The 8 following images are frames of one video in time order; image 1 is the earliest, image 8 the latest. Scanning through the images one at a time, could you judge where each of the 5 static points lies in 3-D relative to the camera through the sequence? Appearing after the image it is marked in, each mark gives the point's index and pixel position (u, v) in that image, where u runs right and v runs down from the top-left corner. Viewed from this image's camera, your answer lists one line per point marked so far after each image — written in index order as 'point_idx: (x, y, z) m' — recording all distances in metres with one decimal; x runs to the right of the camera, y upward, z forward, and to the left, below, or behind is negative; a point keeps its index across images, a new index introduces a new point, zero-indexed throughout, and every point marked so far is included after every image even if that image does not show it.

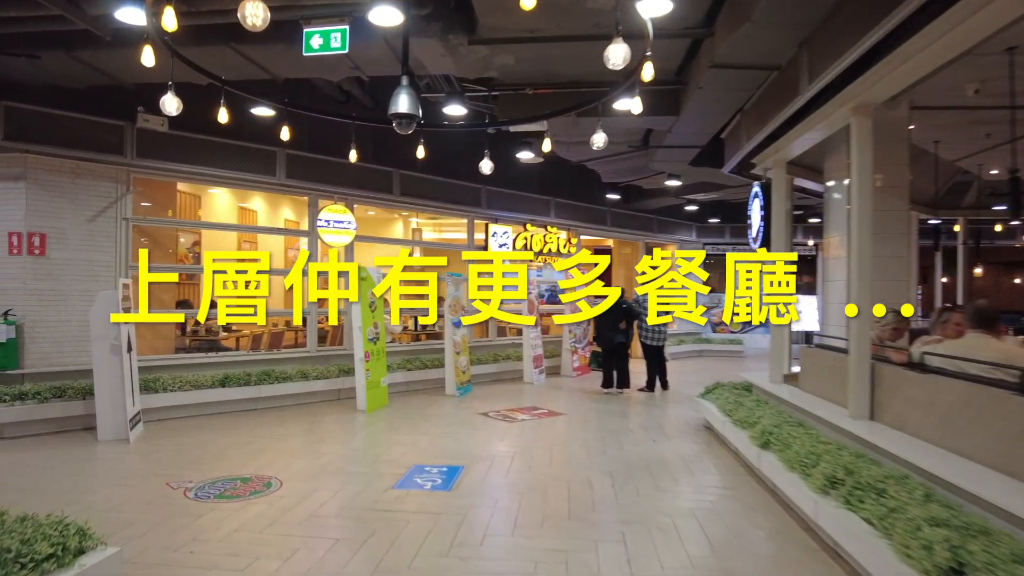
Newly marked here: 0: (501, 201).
0: (-0.2, +1.2, +8.7) m
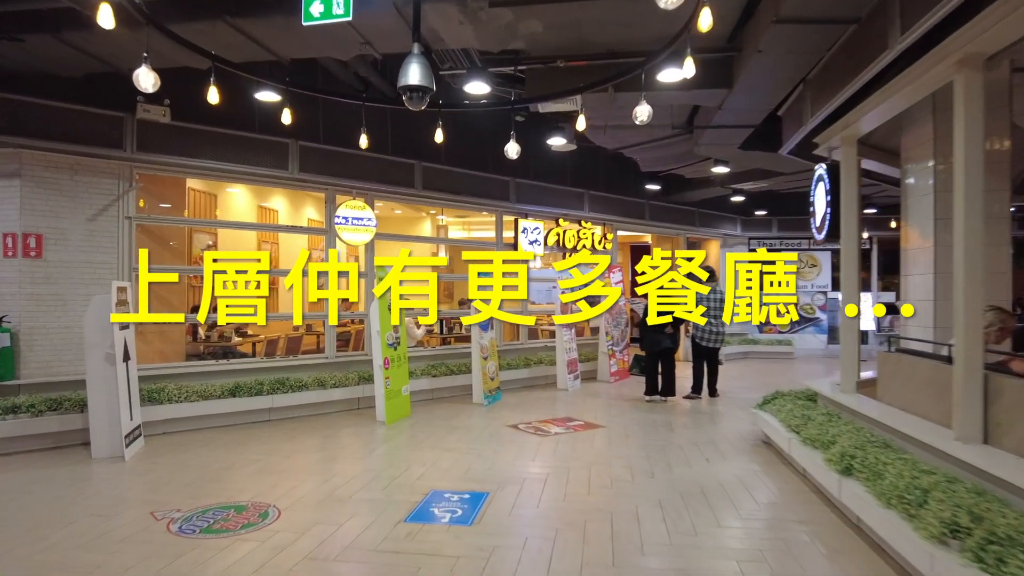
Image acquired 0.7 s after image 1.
0: (+0.2, +1.2, +8.1) m
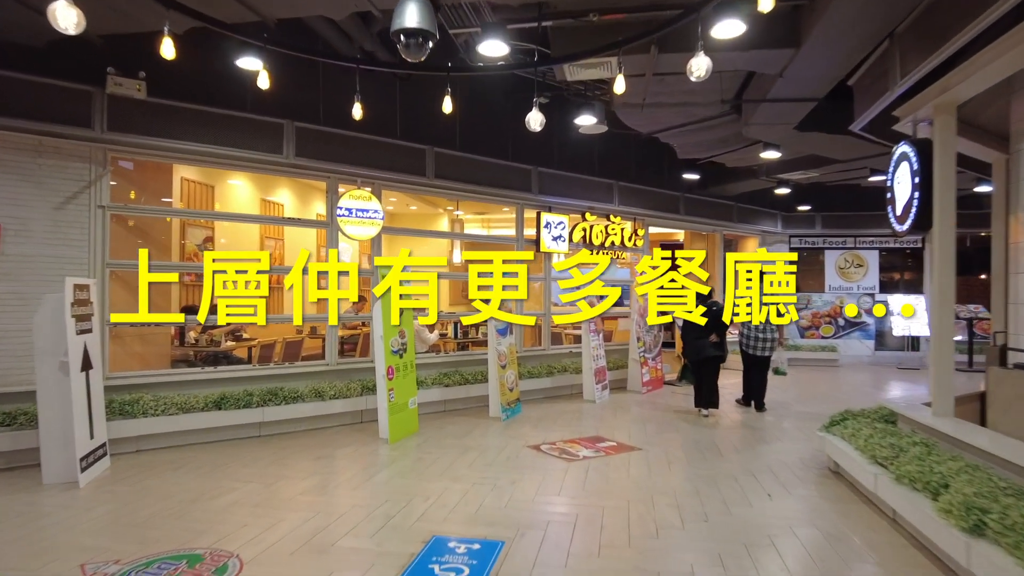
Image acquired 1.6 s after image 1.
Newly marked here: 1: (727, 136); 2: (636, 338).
0: (+0.5, +1.2, +7.4) m
1: (+2.2, +1.5, +6.4) m
2: (+1.5, -0.6, +7.6) m
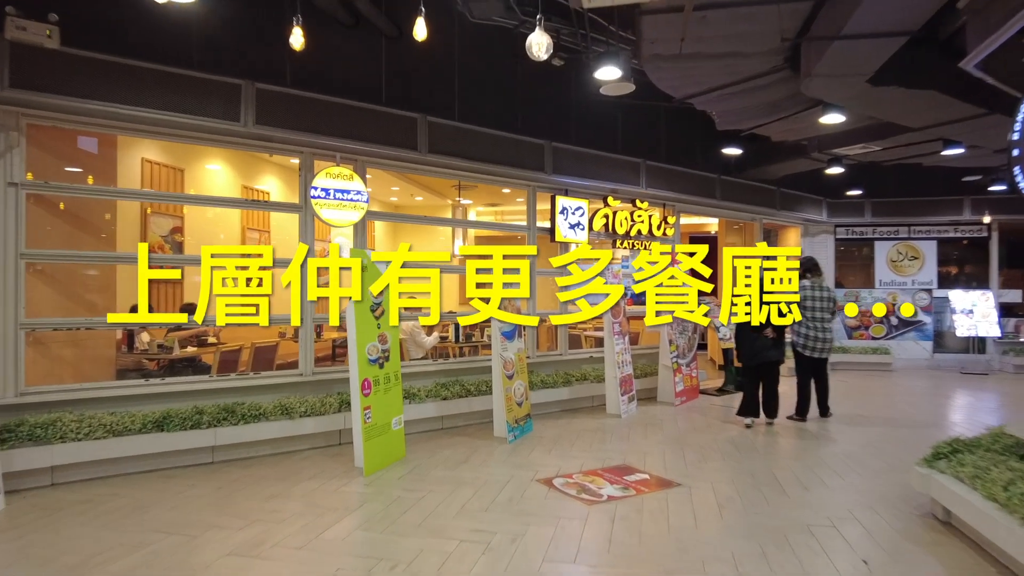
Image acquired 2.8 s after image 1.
0: (+0.6, +1.2, +6.4) m
1: (+2.2, +1.6, +5.3) m
2: (+1.6, -0.5, +6.6) m
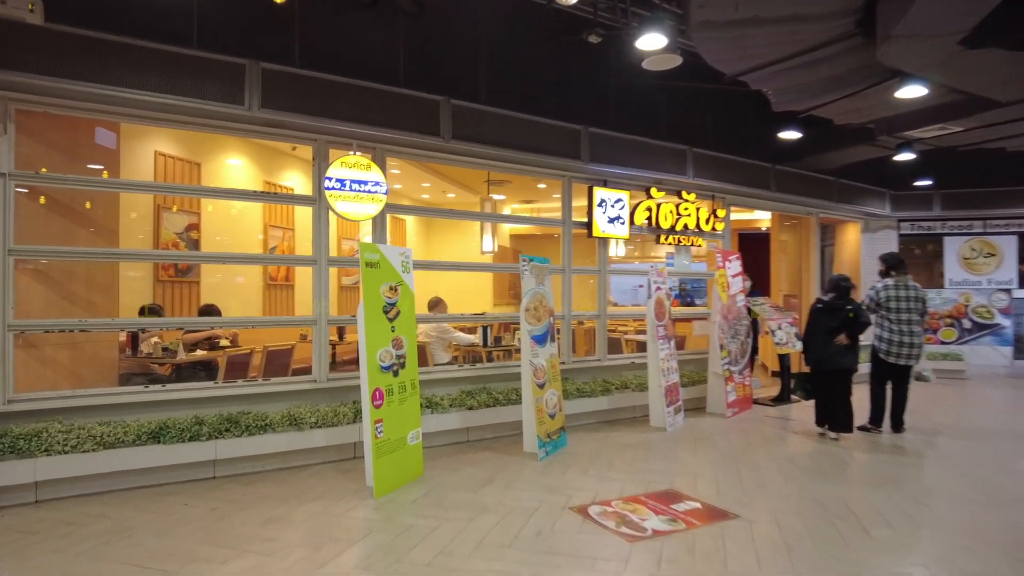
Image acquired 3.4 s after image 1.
0: (+0.9, +1.2, +5.8) m
1: (+2.5, +1.6, +4.7) m
2: (+1.9, -0.5, +6.0) m
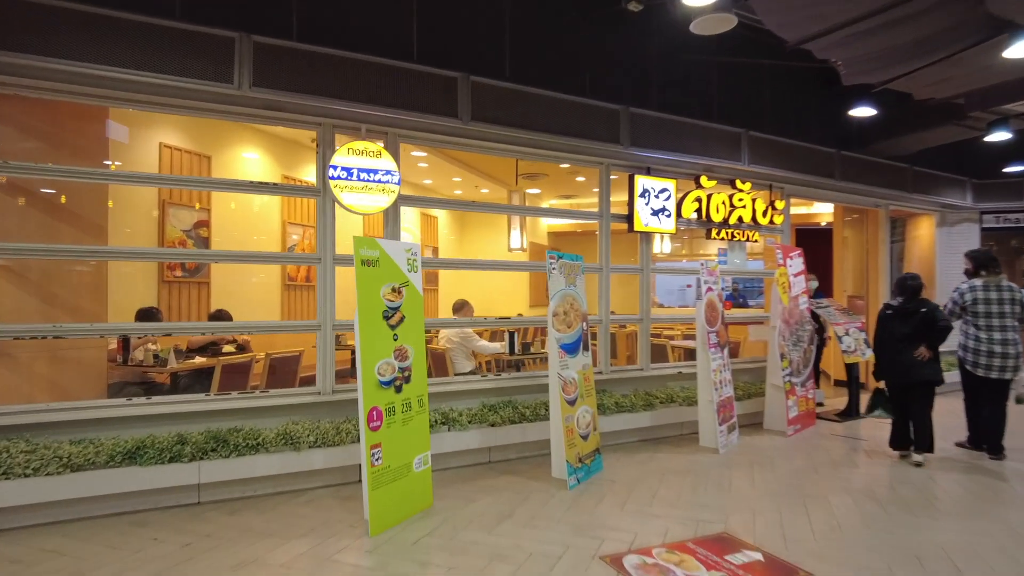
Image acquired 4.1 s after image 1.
0: (+1.1, +1.2, +5.2) m
1: (+2.6, +1.6, +3.9) m
2: (+2.2, -0.5, +5.2) m
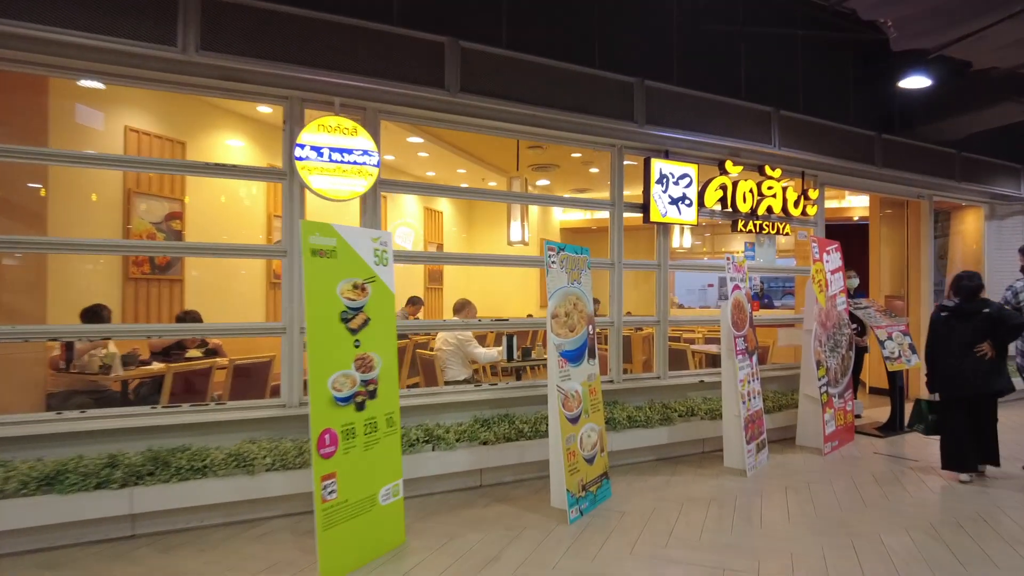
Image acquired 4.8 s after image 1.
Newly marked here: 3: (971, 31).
0: (+1.1, +1.2, +4.6) m
1: (+2.6, +1.6, +3.3) m
2: (+2.2, -0.5, +4.6) m
3: (+2.8, +1.6, +3.9) m
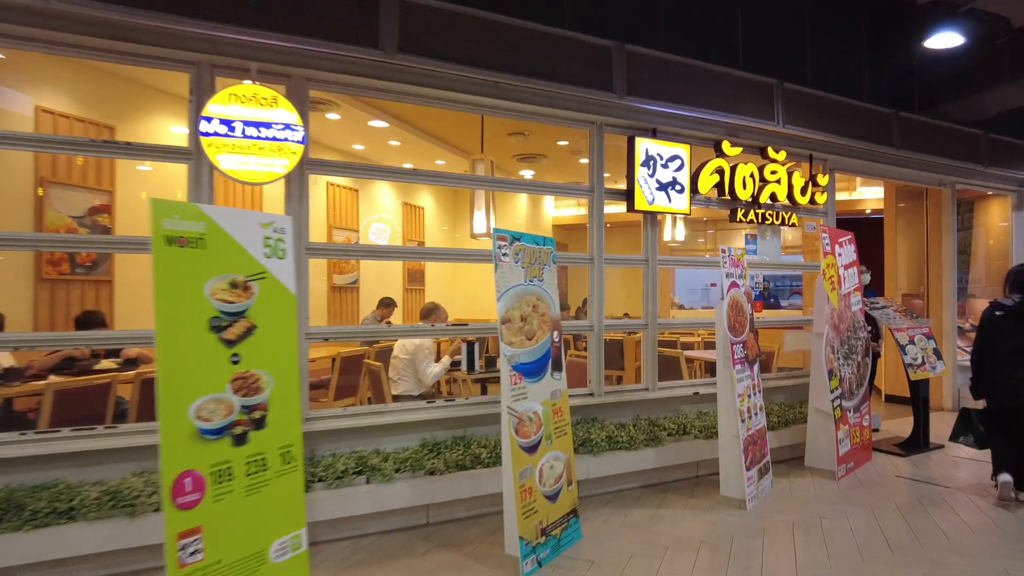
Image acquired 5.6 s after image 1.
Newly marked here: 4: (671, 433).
0: (+0.9, +1.3, +4.0) m
1: (+2.3, +1.6, +2.7) m
2: (+1.9, -0.5, +4.0) m
3: (+2.6, +1.6, +3.3) m
4: (+1.0, -0.9, +3.8) m
